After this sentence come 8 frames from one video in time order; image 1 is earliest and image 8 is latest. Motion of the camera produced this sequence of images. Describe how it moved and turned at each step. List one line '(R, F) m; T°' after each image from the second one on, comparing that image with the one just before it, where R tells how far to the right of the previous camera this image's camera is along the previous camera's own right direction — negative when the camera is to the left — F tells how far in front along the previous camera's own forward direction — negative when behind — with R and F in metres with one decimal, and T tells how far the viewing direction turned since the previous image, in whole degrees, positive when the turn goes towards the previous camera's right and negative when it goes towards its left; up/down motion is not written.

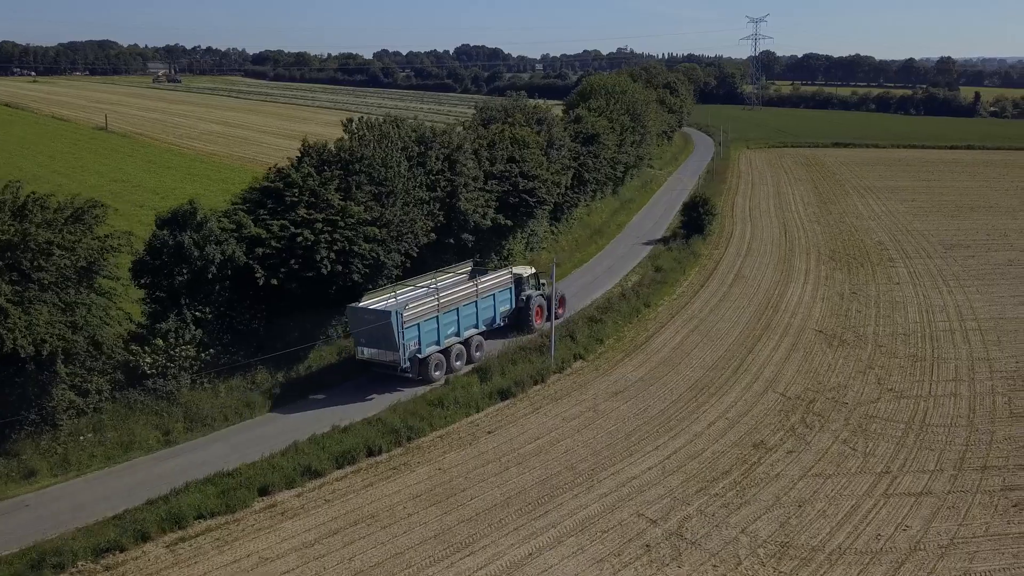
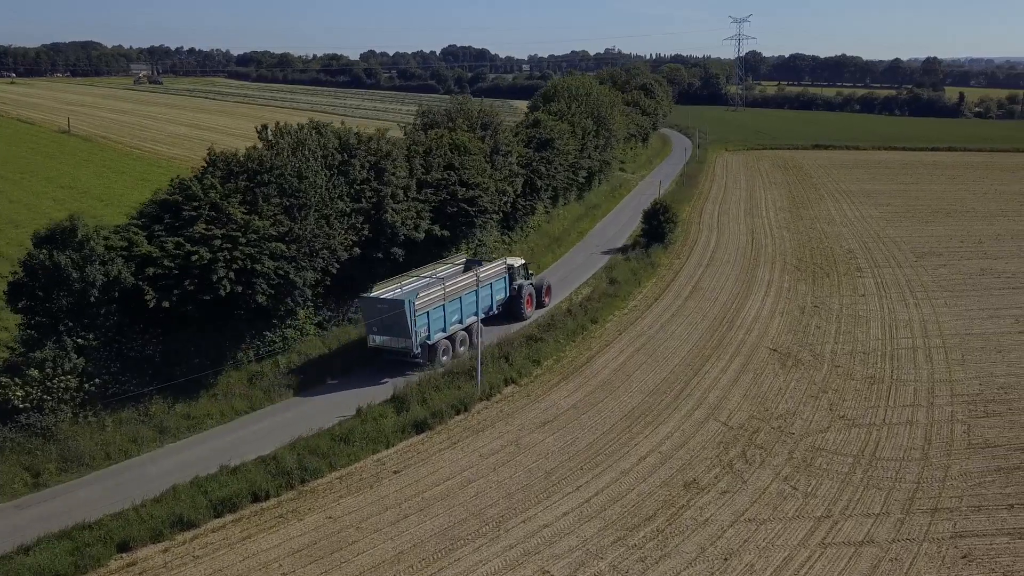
(+1.3, +1.4) m; +1°
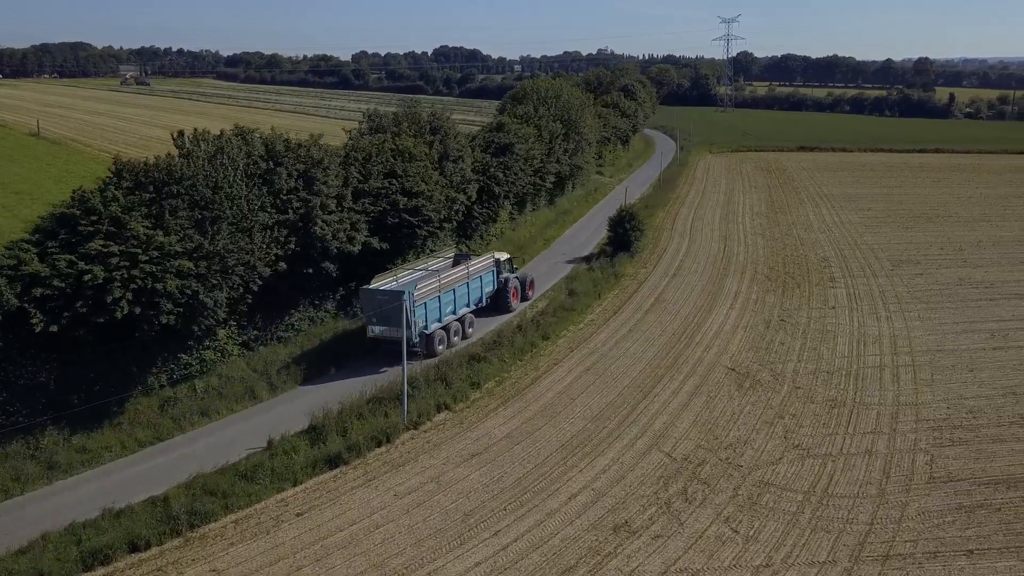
(+1.2, +1.2) m; 0°
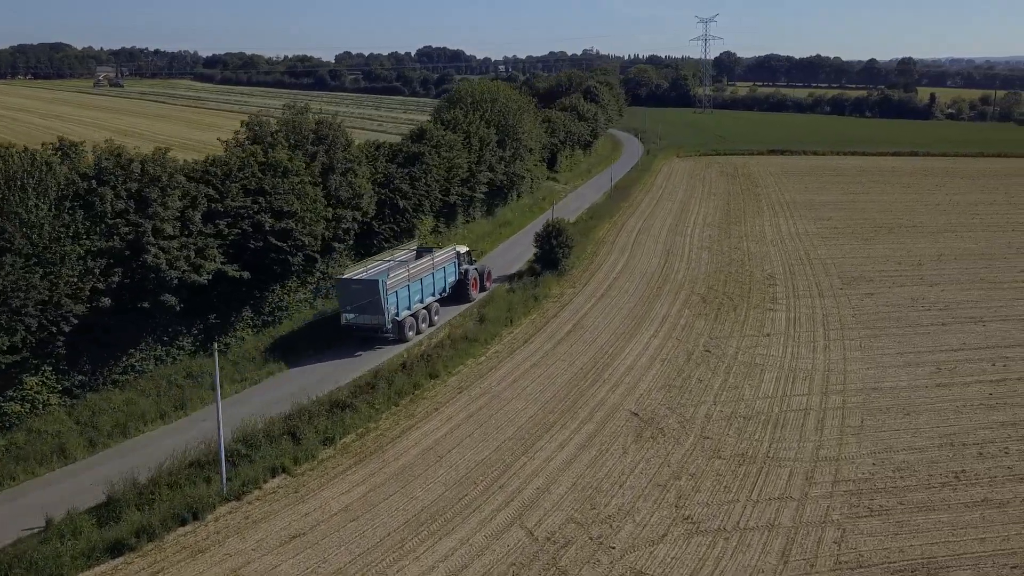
(+2.3, +2.4) m; +1°
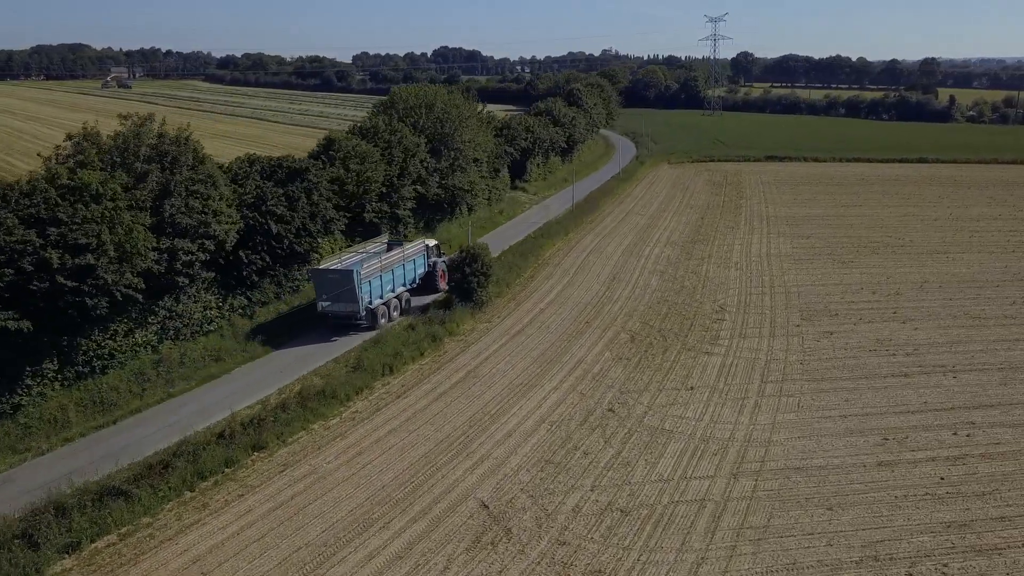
(+3.1, +3.4) m; -1°
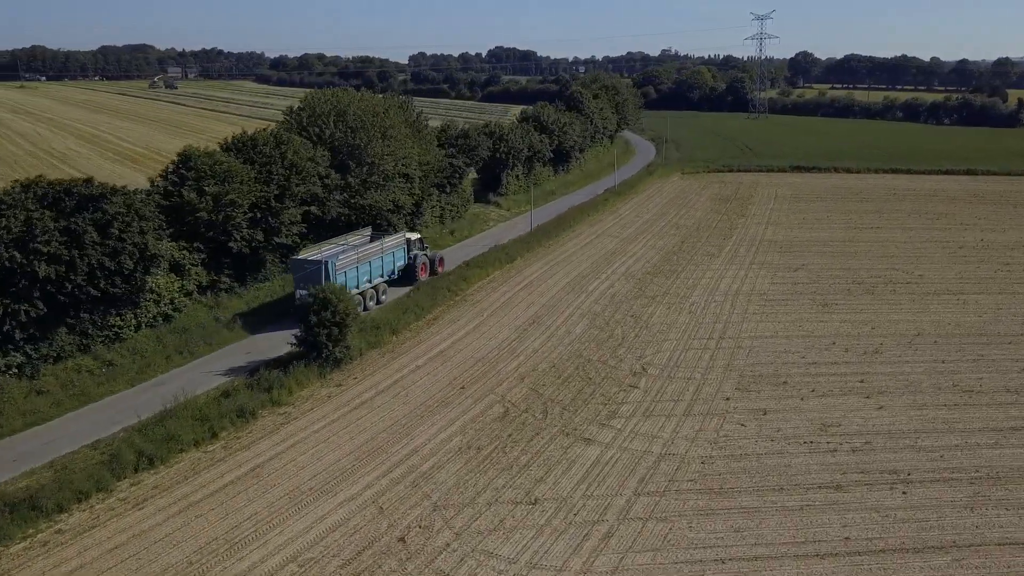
(+4.4, +4.8) m; -4°
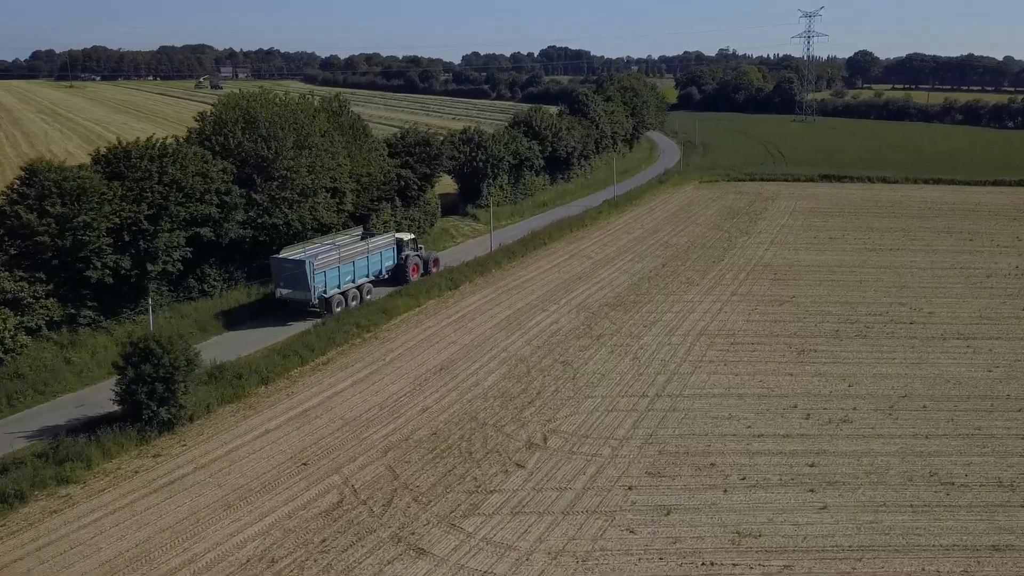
(+3.5, +3.8) m; -4°
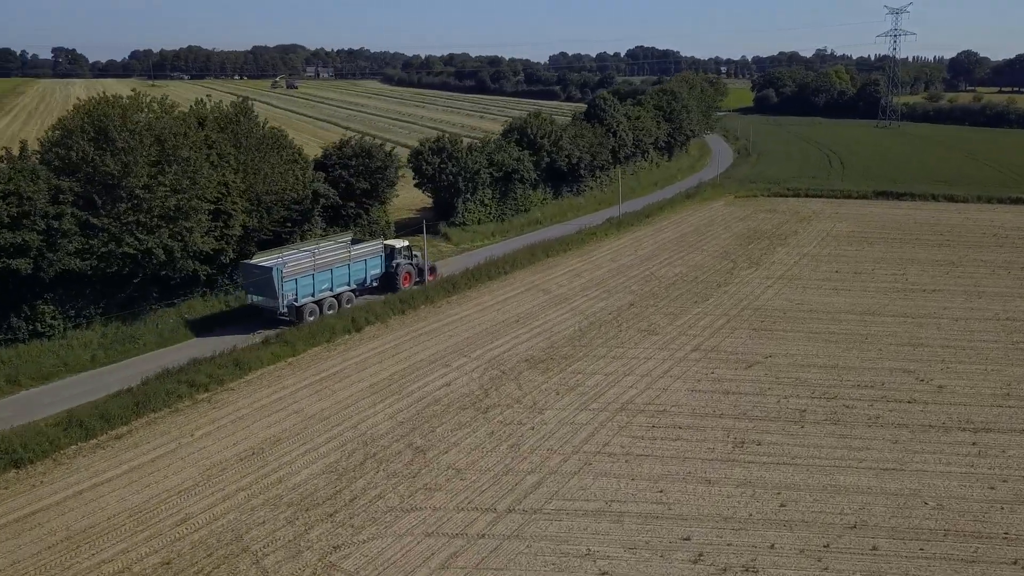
(+4.5, +4.9) m; -6°
